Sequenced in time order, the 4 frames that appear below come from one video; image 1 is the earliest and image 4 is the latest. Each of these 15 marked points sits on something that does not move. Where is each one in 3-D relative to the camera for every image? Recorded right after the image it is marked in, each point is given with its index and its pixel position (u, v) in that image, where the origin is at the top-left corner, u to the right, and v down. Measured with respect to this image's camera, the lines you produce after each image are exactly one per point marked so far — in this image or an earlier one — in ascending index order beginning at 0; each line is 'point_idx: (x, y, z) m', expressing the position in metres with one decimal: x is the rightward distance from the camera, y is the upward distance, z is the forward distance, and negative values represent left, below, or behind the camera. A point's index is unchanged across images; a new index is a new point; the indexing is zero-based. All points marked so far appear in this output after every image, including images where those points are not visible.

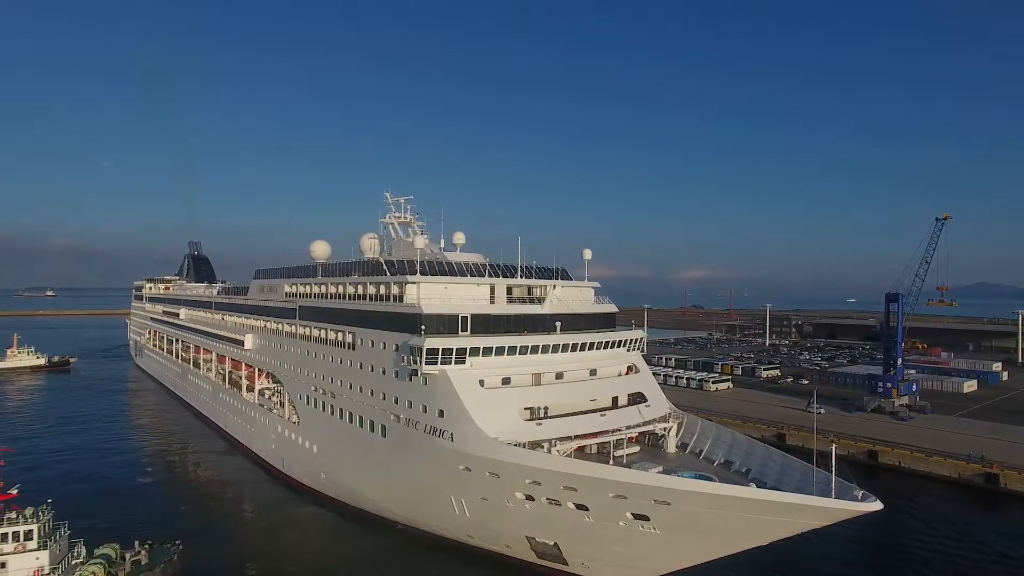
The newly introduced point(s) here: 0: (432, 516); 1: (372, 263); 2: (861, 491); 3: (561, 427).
0: (-1.9, -5.4, +13.4) m
1: (-4.0, +0.8, +17.0) m
2: (+5.9, -3.3, +9.3) m
3: (+1.1, -3.0, +12.1) m
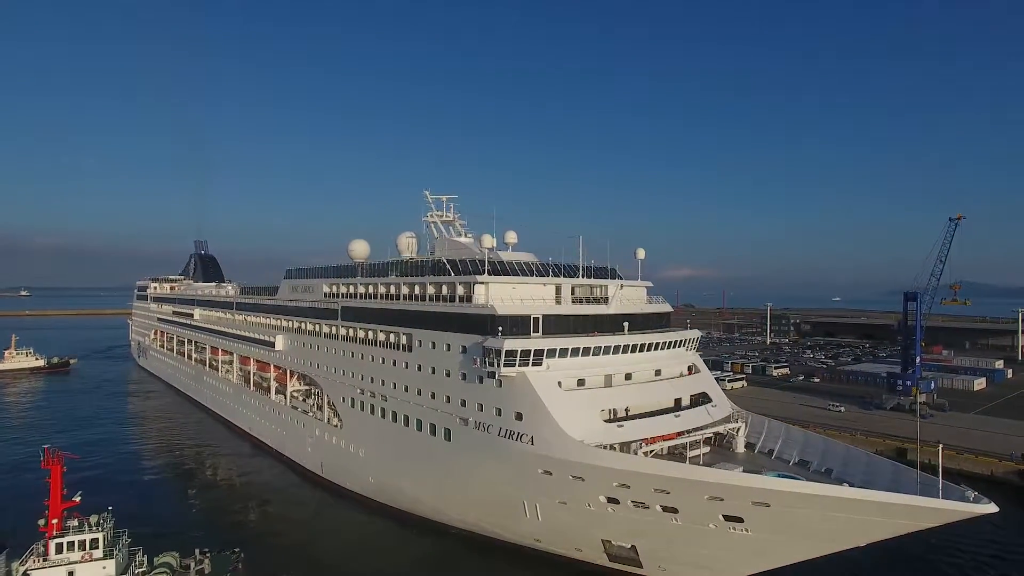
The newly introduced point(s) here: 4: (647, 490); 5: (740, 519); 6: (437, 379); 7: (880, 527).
0: (-0.3, -5.4, +13.2) m
1: (-2.5, +0.8, +16.7) m
2: (+7.6, -3.3, +9.3) m
3: (+2.7, -3.0, +12.0) m
4: (+2.5, -3.8, +10.6) m
5: (+4.1, -4.1, +10.0) m
6: (-1.9, -2.3, +14.2) m
7: (+6.1, -3.9, +9.3) m
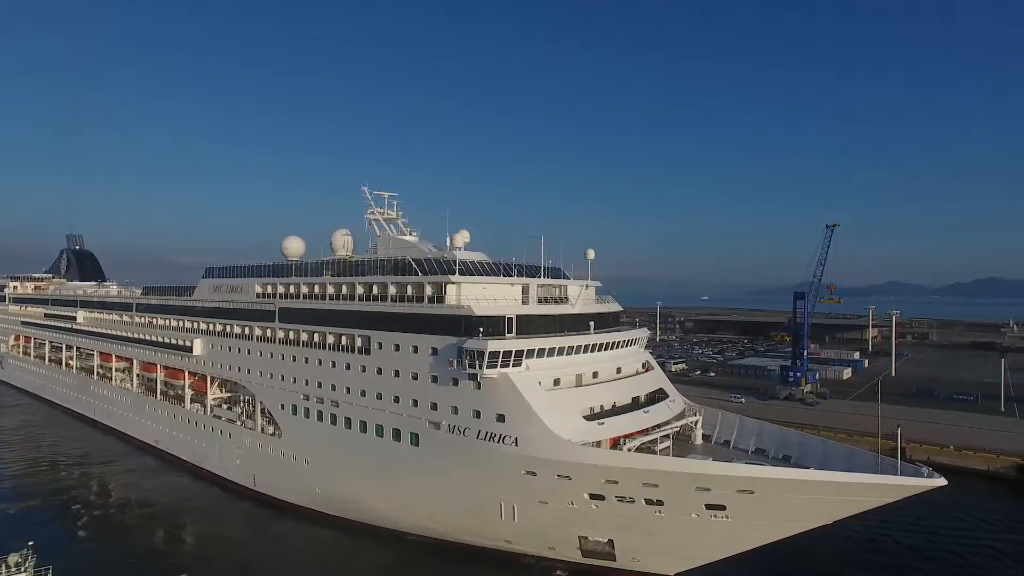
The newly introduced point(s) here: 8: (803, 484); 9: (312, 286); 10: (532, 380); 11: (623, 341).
0: (-1.0, -5.4, +13.0) m
1: (-3.8, +0.8, +16.0) m
2: (+7.5, -3.4, +10.5) m
3: (+2.3, -3.0, +12.3) m
4: (+2.3, -3.8, +10.9) m
5: (+3.9, -4.1, +10.6) m
6: (-2.7, -2.3, +13.7) m
7: (+6.1, -3.9, +10.3) m
8: (+5.1, -3.5, +10.1) m
9: (-6.3, +0.1, +17.8) m
10: (+0.4, -2.0, +12.1) m
11: (+2.9, -1.4, +14.9) m
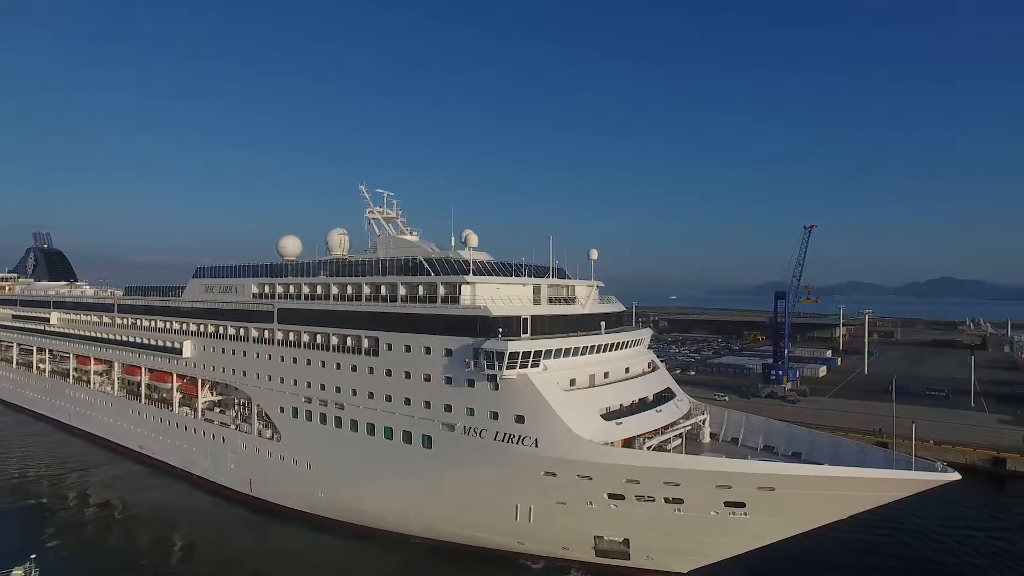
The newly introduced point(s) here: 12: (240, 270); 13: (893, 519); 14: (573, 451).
0: (-0.6, -5.4, +12.9) m
1: (-3.6, +0.8, +15.8) m
2: (+7.9, -3.4, +10.8) m
3: (+2.6, -3.0, +12.4) m
4: (+2.7, -3.8, +11.0) m
5: (+4.3, -4.1, +10.8) m
6: (-2.4, -2.3, +13.5) m
7: (+6.5, -4.0, +10.6) m
8: (+5.6, -3.5, +10.3) m
9: (-6.3, +0.1, +17.4) m
10: (+0.8, -2.0, +12.1) m
11: (+3.1, -1.4, +15.0) m
12: (-9.7, +0.6, +20.0) m
13: (+11.9, -7.1, +17.7) m
14: (+1.2, -3.3, +11.3) m
